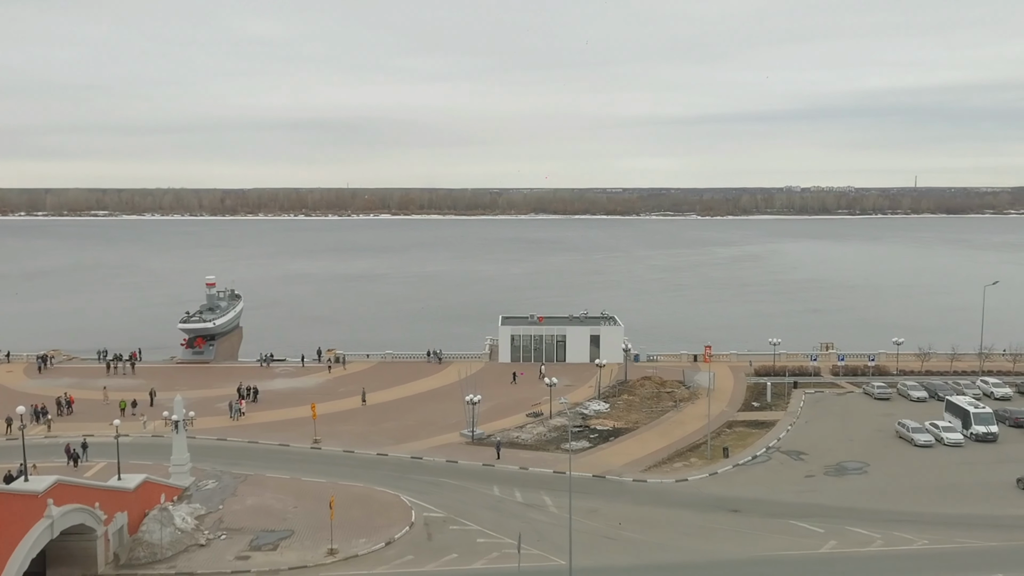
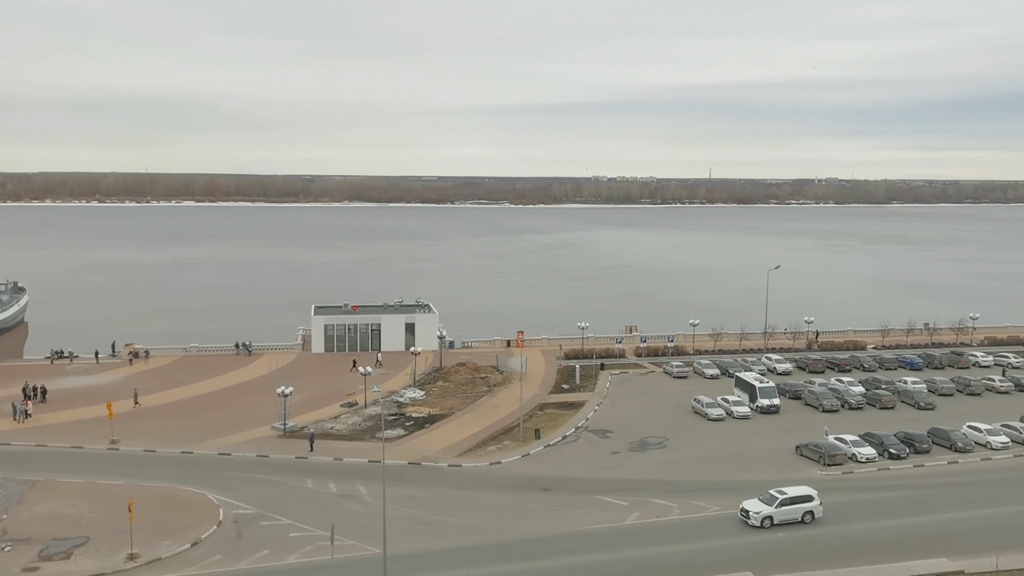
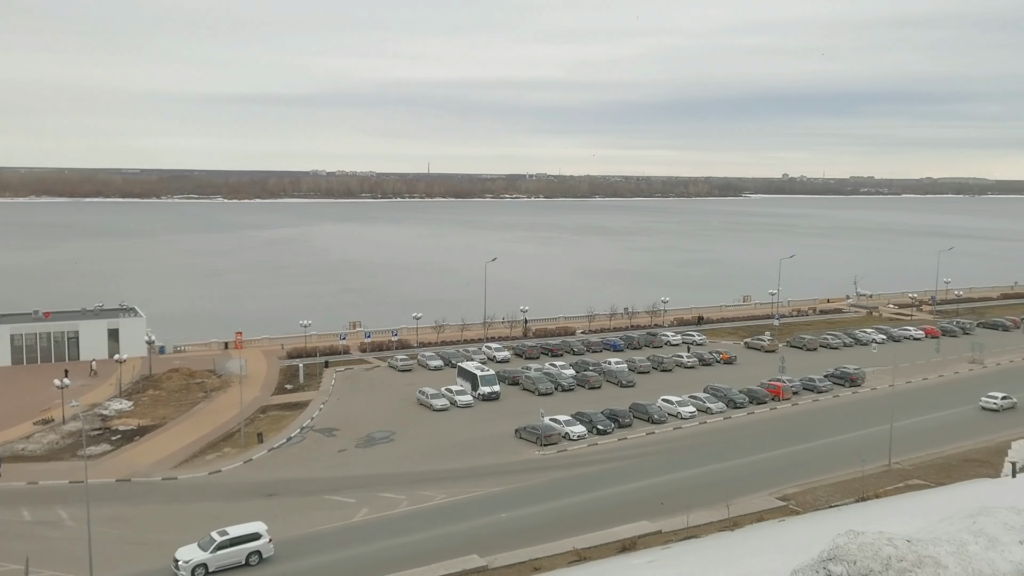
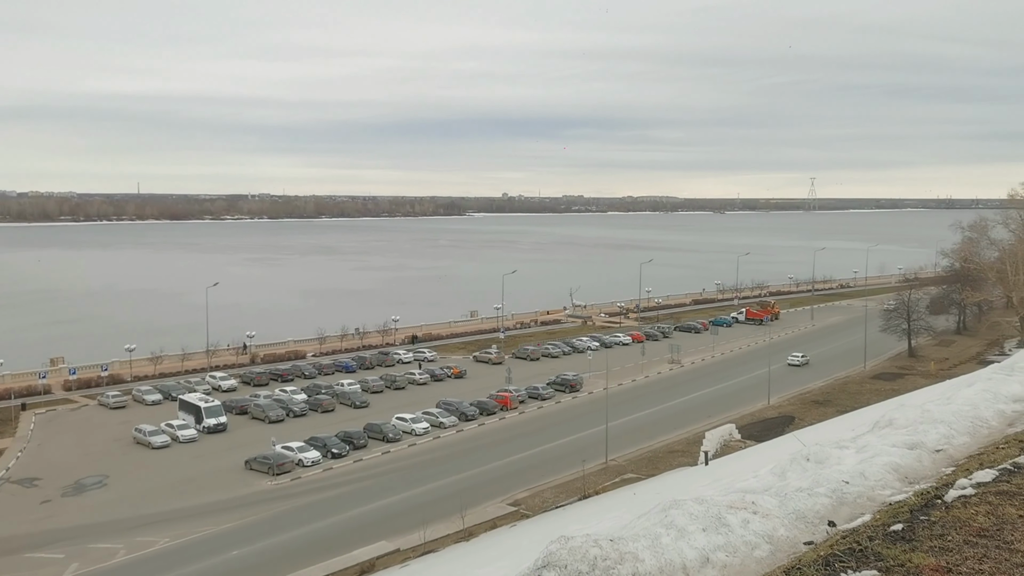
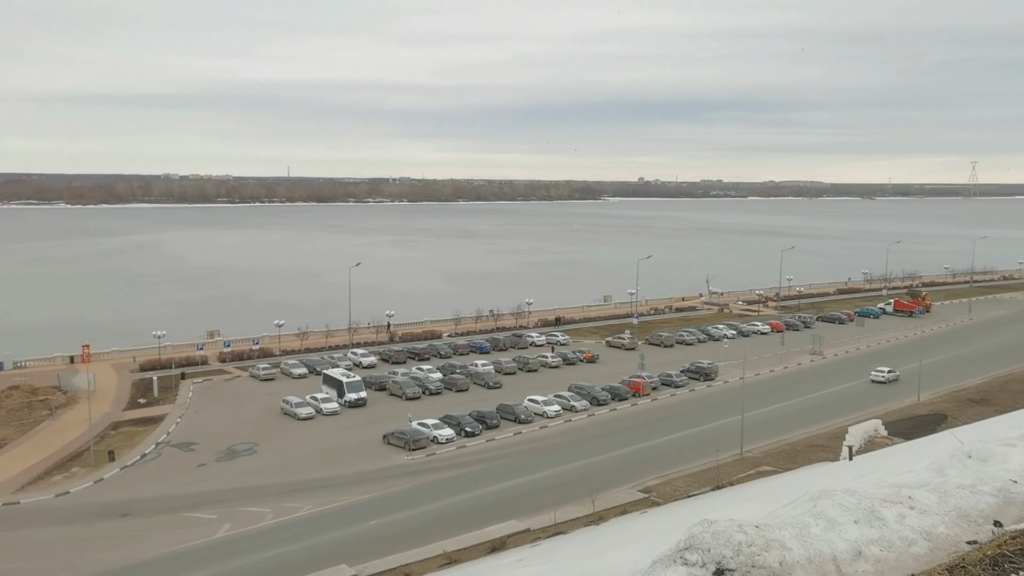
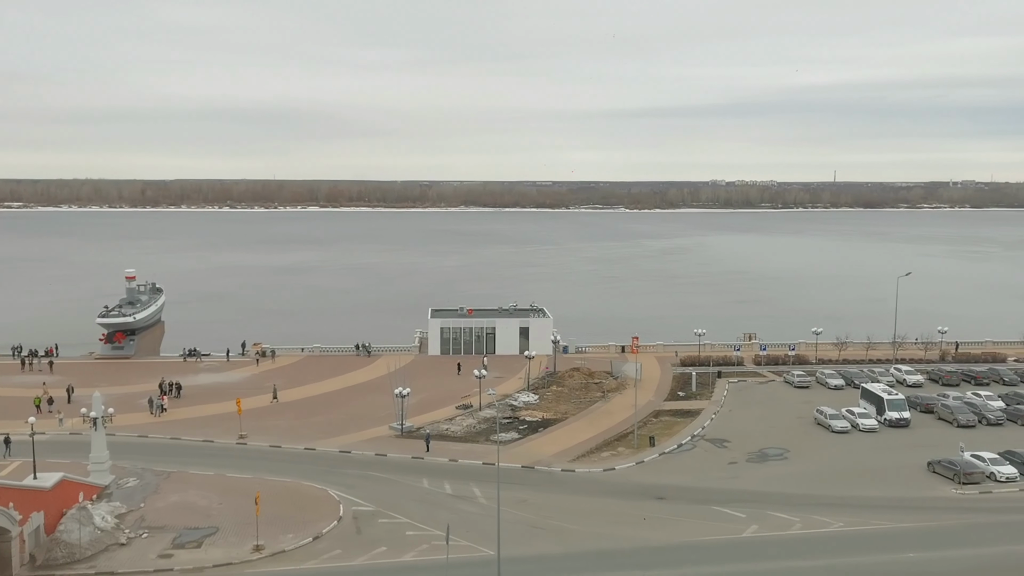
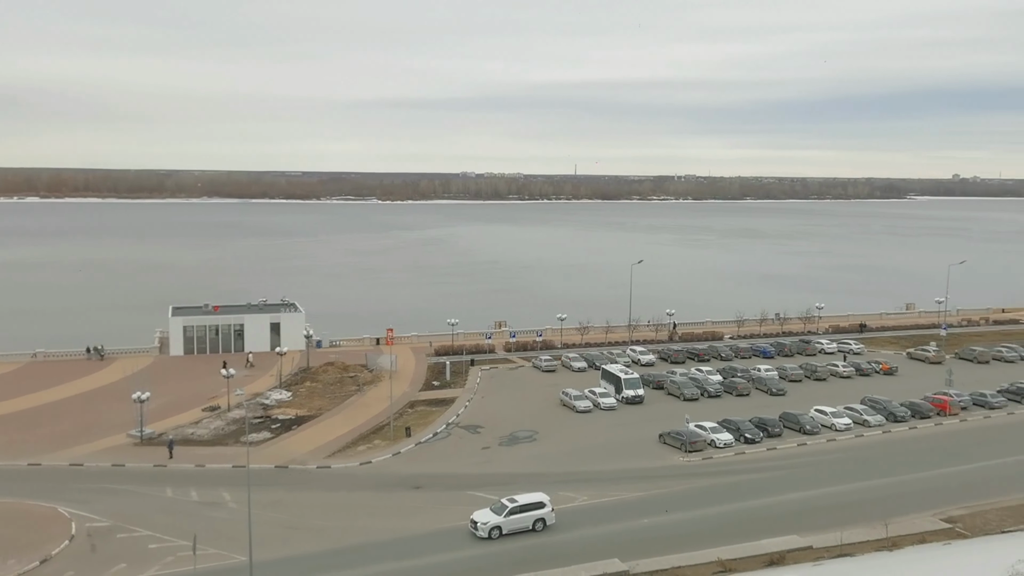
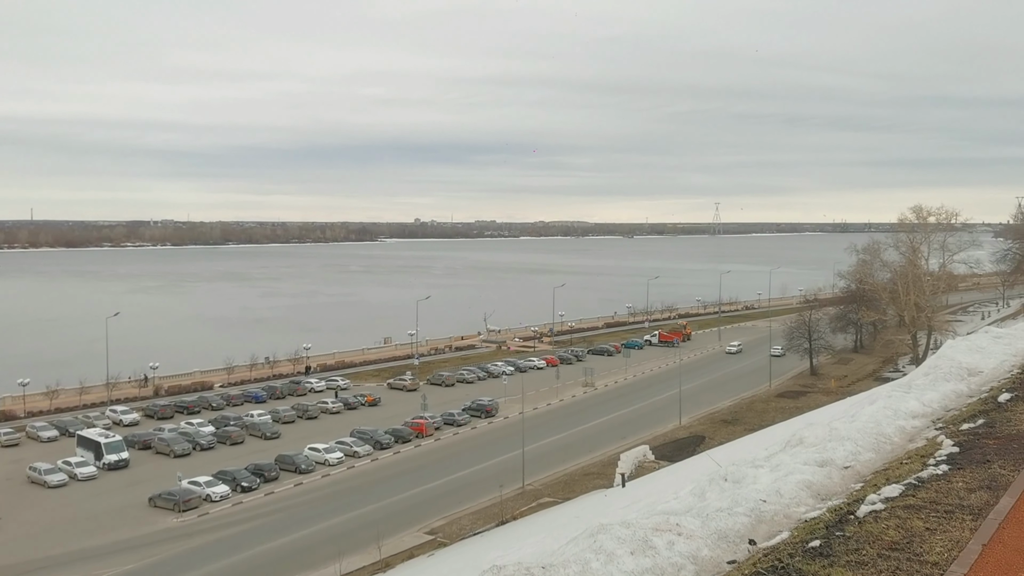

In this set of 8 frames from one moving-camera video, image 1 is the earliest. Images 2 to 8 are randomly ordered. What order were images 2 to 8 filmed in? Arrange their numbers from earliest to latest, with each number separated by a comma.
6, 2, 7, 3, 5, 4, 8
